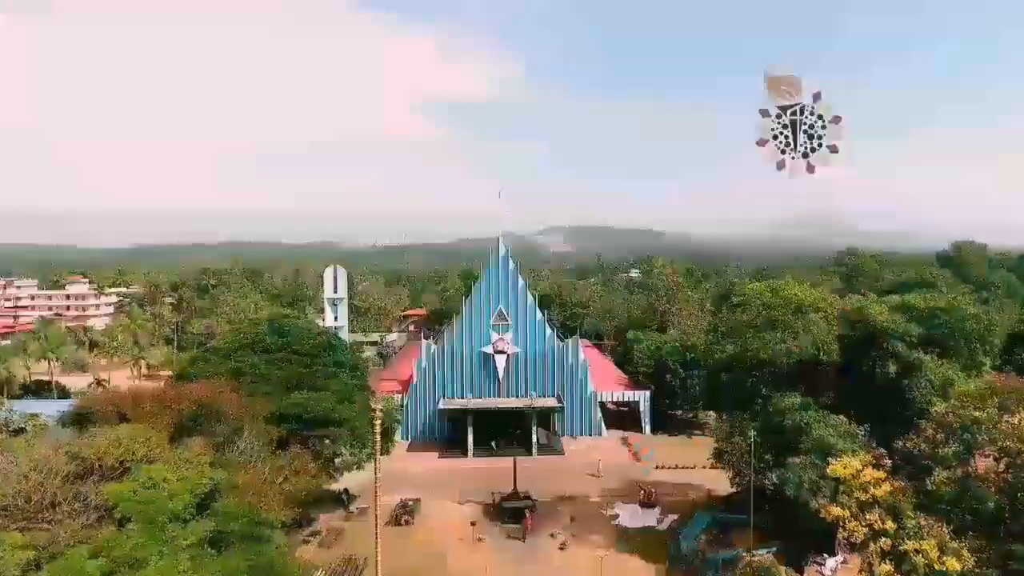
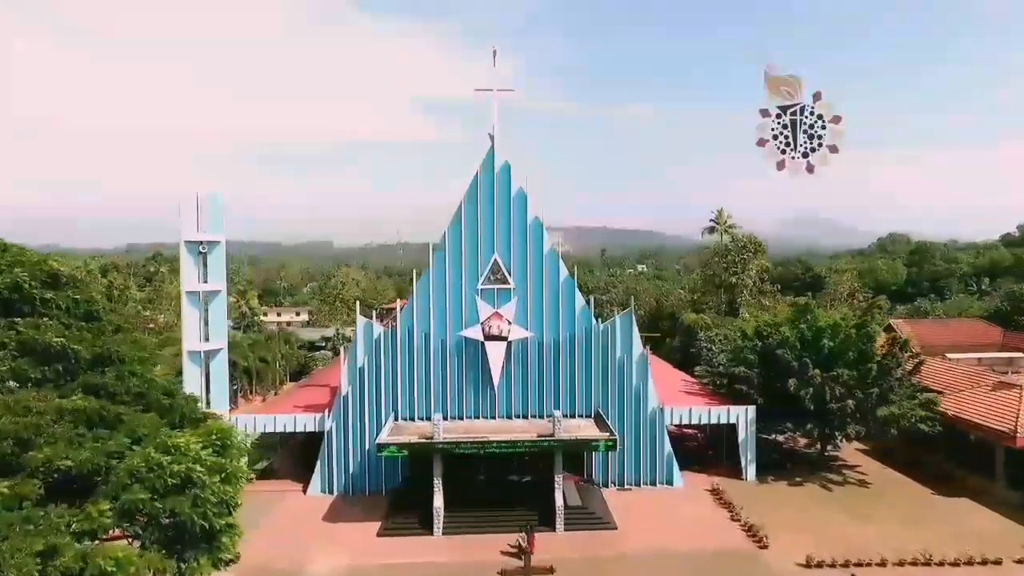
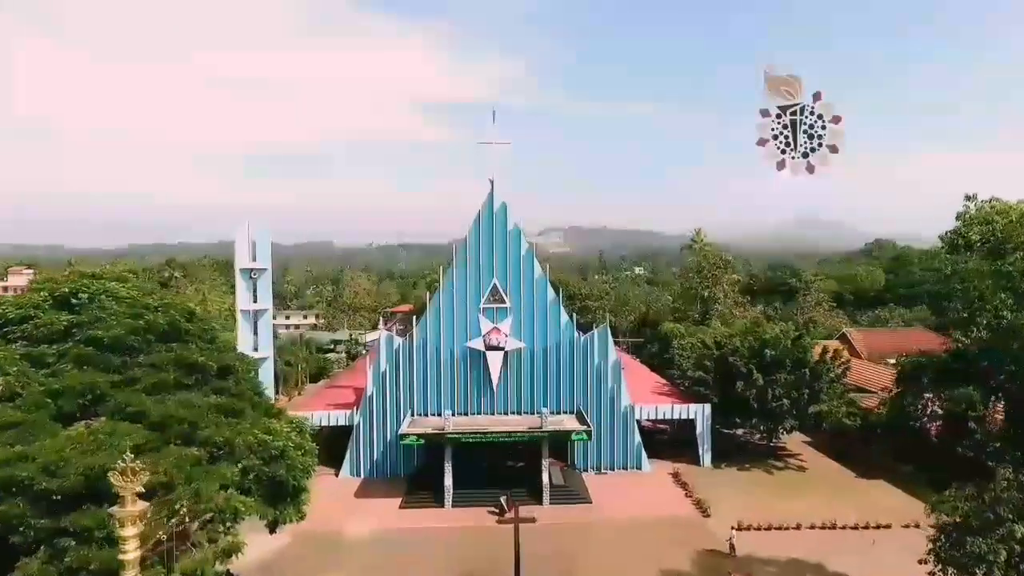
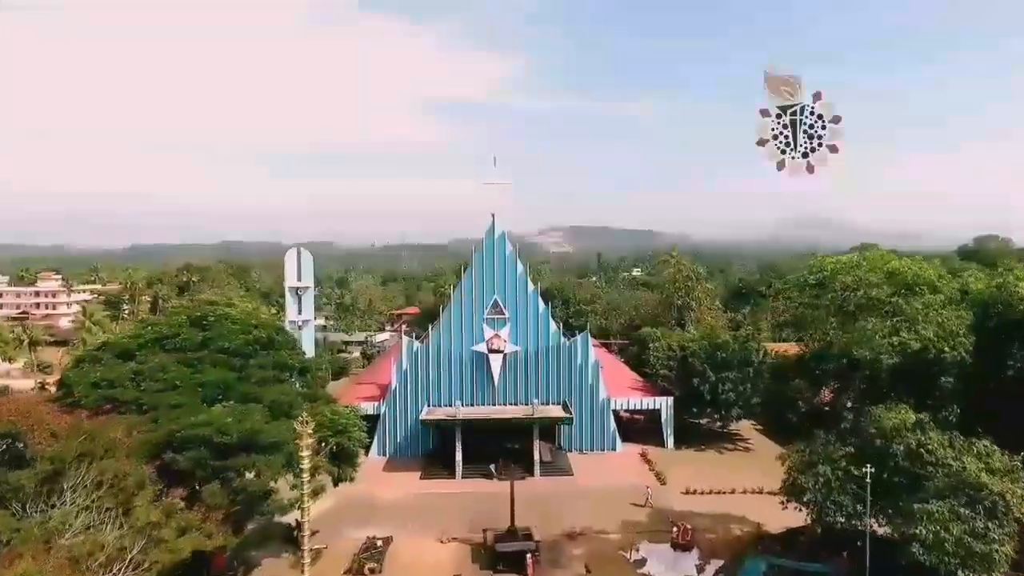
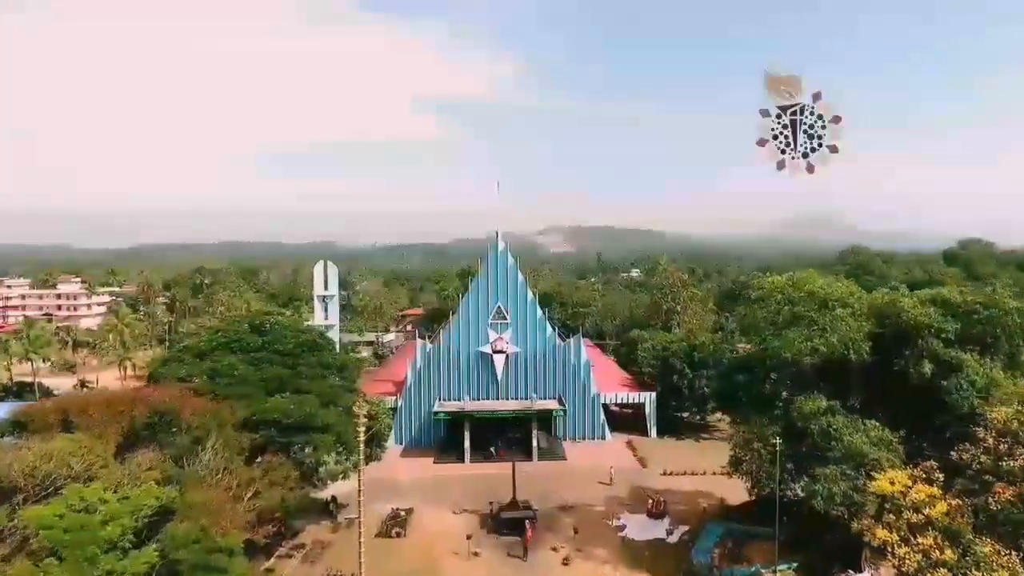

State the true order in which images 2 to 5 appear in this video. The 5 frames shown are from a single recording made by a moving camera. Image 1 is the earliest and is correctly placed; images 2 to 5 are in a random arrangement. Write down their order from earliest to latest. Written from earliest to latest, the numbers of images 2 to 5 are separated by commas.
5, 4, 3, 2
